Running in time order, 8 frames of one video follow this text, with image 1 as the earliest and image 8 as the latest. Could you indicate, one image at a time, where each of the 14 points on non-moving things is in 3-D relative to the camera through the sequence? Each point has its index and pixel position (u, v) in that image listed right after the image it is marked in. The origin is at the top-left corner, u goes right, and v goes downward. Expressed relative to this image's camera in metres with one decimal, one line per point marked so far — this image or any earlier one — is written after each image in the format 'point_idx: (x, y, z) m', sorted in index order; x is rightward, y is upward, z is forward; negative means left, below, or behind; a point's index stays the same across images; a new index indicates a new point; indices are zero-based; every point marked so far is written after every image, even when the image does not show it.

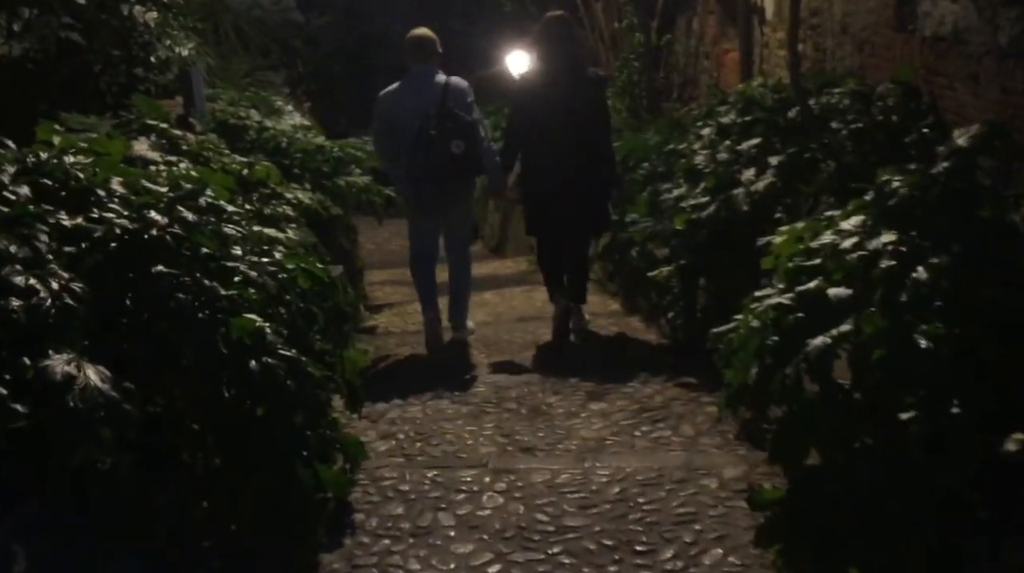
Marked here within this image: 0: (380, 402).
0: (-0.6, -0.5, +6.3) m
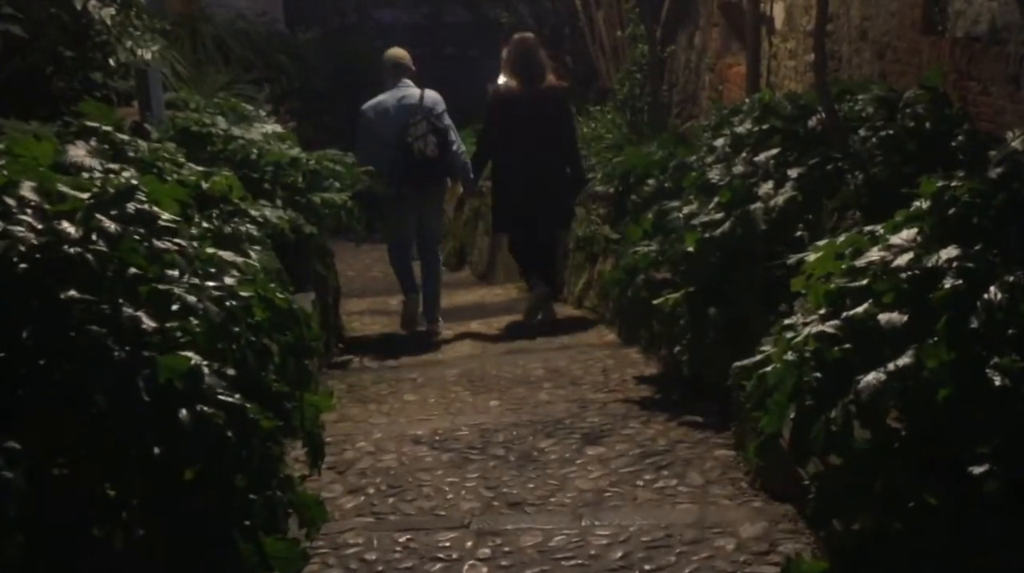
0: (-0.6, -0.7, +5.6) m
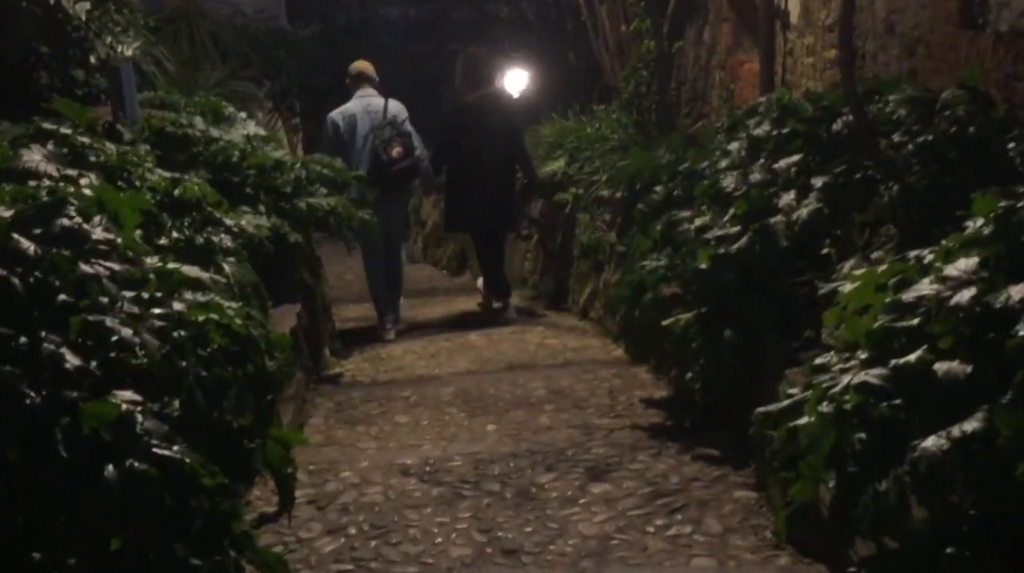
0: (-0.6, -0.7, +5.1) m
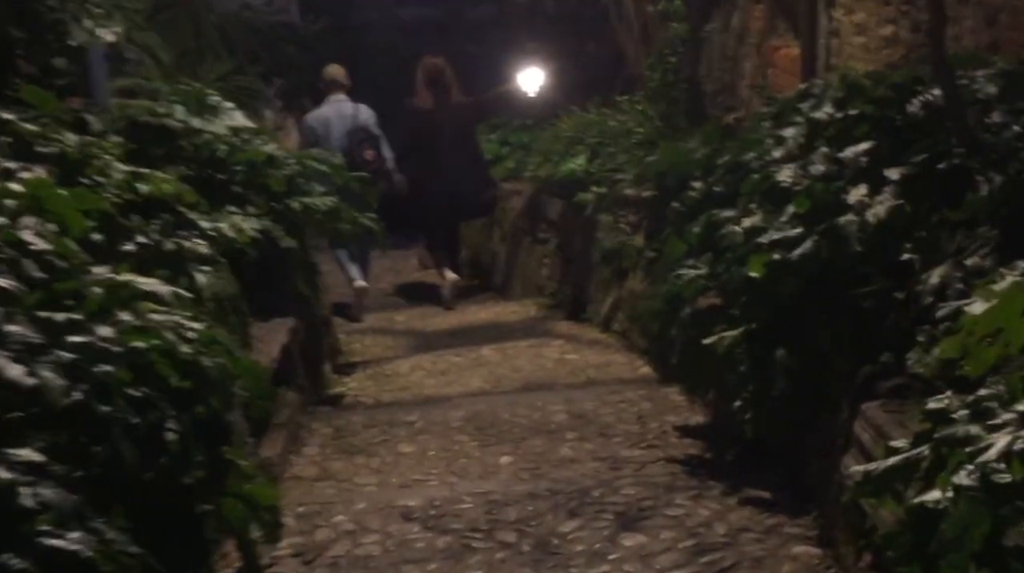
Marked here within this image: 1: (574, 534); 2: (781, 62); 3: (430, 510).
0: (-0.6, -0.8, +4.4) m
1: (+0.2, -0.7, +4.2) m
2: (+1.5, +1.2, +7.5) m
3: (-0.3, -0.7, +4.6) m
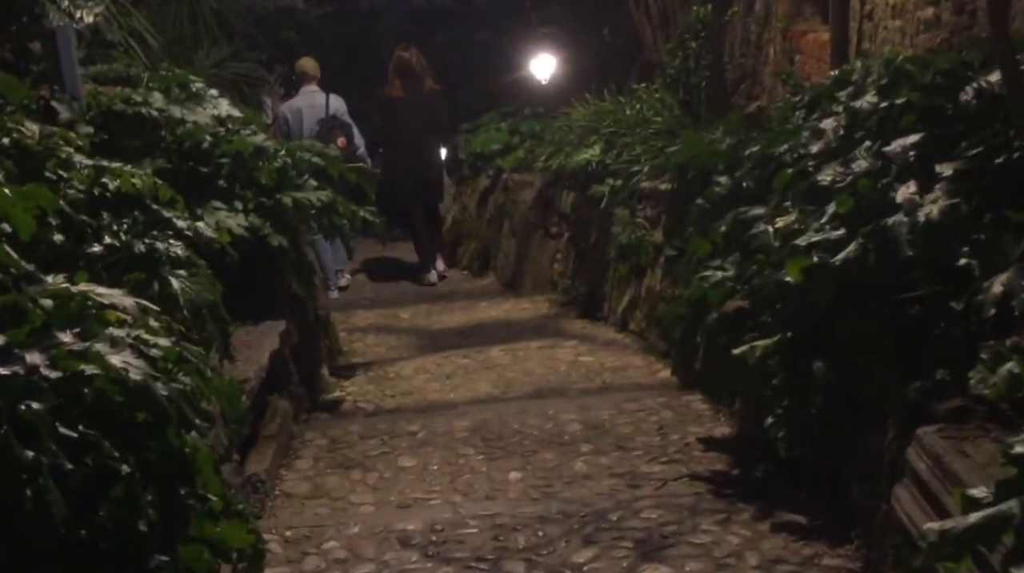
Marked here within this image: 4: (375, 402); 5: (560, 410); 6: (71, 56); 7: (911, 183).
0: (-0.6, -0.8, +4.0) m
1: (+0.2, -0.7, +3.8) m
2: (+1.5, +1.2, +7.1) m
3: (-0.2, -0.7, +4.1) m
4: (-0.6, -0.5, +6.5) m
5: (+0.2, -0.5, +5.7) m
6: (-1.6, +0.9, +5.3) m
7: (+1.1, +0.3, +3.8) m
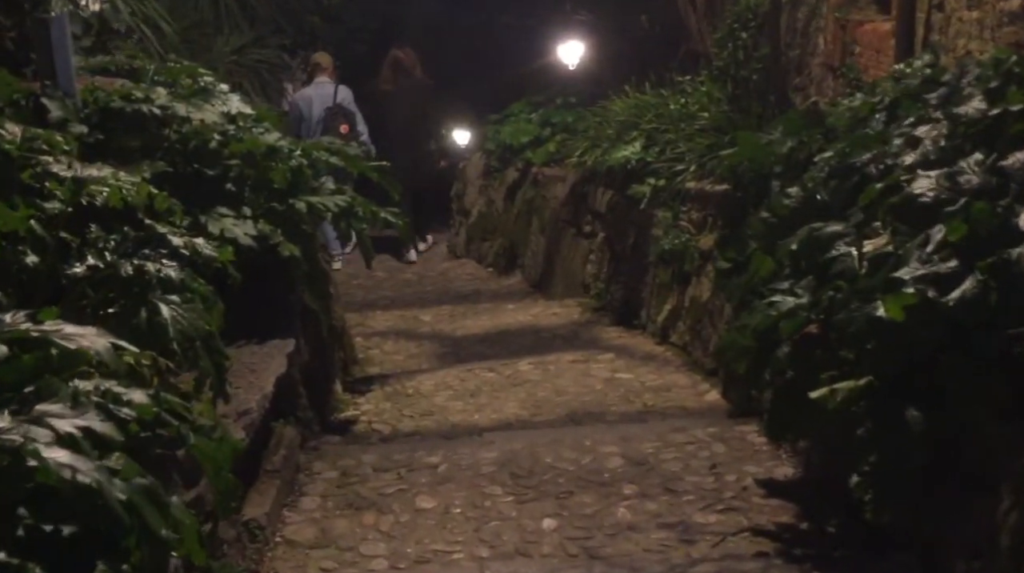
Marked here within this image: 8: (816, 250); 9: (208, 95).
0: (-0.5, -0.9, +3.4) m
1: (+0.3, -0.8, +3.2) m
2: (+1.7, +1.1, +6.4) m
3: (-0.1, -0.8, +3.6) m
4: (-0.5, -0.6, +5.9) m
5: (+0.3, -0.6, +5.1) m
6: (-1.5, +0.8, +4.8) m
7: (+1.2, +0.2, +3.2) m
8: (+0.8, +0.1, +3.9) m
9: (-1.2, +0.7, +5.3) m
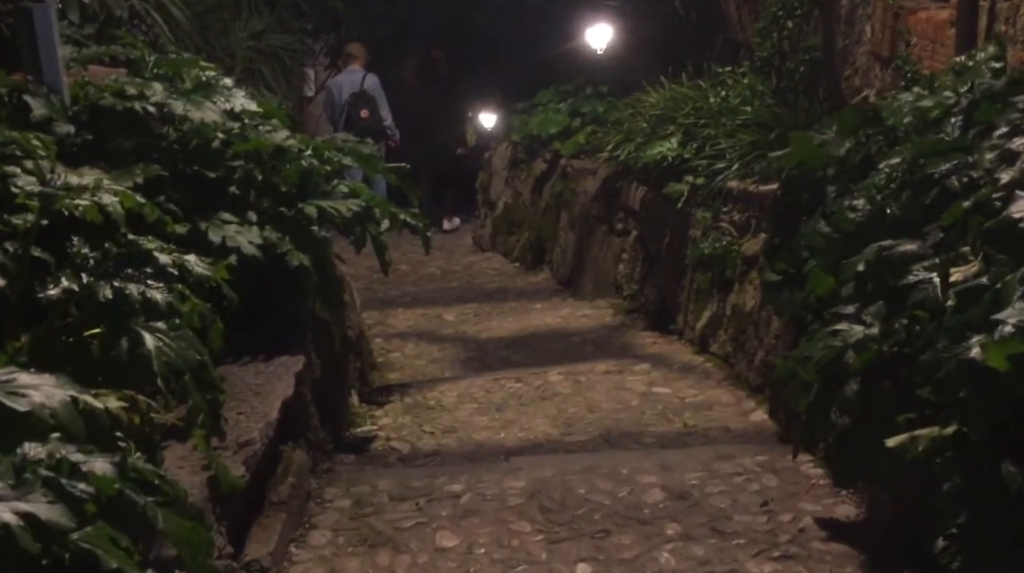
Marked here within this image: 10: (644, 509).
0: (-0.4, -0.9, +3.0) m
1: (+0.4, -0.9, +2.7) m
2: (+1.8, +1.1, +5.9) m
3: (-0.1, -0.9, +3.1) m
4: (-0.4, -0.6, +5.5) m
5: (+0.4, -0.6, +4.7) m
6: (-1.4, +0.8, +4.3) m
7: (+1.2, +0.1, +2.7) m
8: (+0.9, 0.0, +3.4) m
9: (-1.1, +0.7, +4.9) m
10: (+0.4, -0.7, +4.3) m
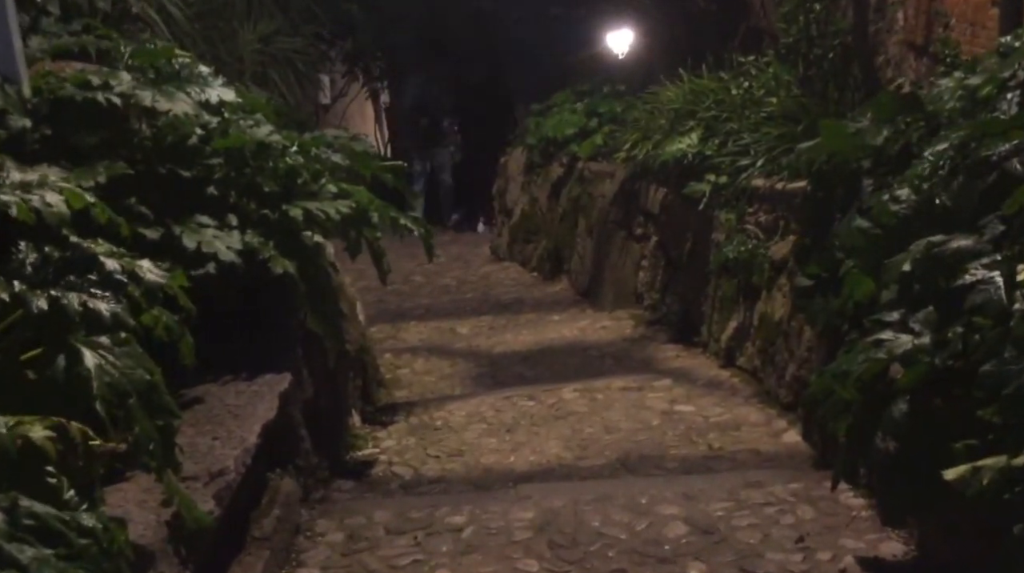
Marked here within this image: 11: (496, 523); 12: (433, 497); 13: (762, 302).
0: (-0.4, -0.9, +2.6) m
1: (+0.3, -0.9, +2.3) m
2: (+1.8, +1.1, +5.5) m
3: (-0.1, -0.9, +2.7) m
4: (-0.4, -0.6, +5.0) m
5: (+0.4, -0.6, +4.2) m
6: (-1.4, +0.7, +3.9) m
7: (+1.2, +0.1, +2.2) m
8: (+0.9, 0.0, +2.9) m
9: (-1.0, +0.6, +4.5) m
10: (+0.4, -0.7, +3.8) m
11: (0.0, -0.7, +4.1) m
12: (-0.3, -0.7, +4.5) m
13: (+1.0, -0.1, +5.5) m
